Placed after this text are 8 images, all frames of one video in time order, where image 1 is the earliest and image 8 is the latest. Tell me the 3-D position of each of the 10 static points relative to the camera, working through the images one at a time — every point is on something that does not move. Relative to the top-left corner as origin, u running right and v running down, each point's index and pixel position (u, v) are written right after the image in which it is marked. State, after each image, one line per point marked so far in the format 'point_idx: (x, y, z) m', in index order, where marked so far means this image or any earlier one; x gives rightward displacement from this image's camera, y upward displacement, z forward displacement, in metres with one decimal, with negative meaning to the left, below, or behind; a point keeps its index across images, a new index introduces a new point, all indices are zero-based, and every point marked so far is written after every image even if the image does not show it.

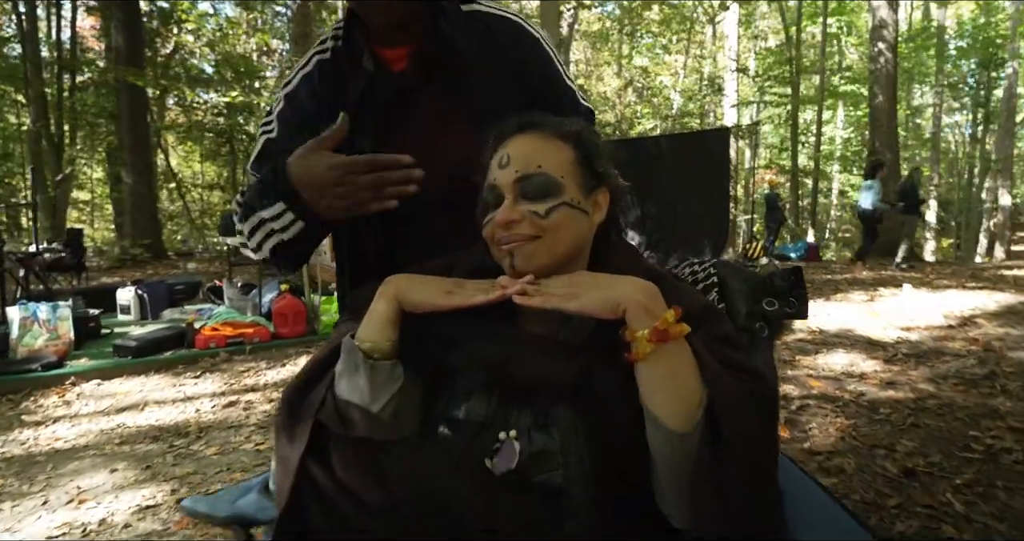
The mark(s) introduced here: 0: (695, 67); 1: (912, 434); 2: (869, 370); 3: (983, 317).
0: (+6.4, +7.1, +19.6) m
1: (+2.3, -0.9, +3.1) m
2: (+2.8, -0.8, +4.4) m
3: (+4.9, -0.5, +5.8) m
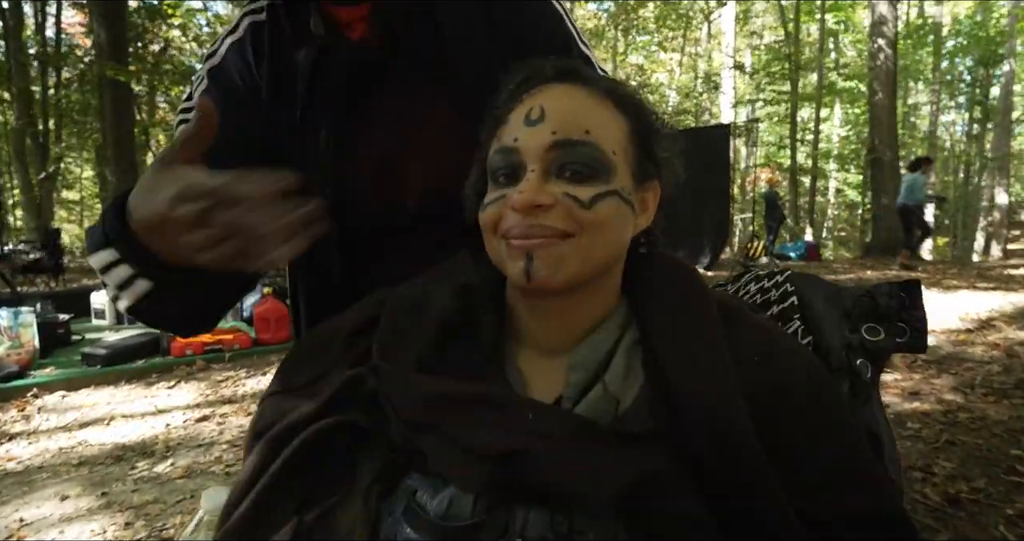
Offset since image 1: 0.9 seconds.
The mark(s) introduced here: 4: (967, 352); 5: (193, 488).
0: (+6.2, +7.1, +19.3) m
1: (+2.2, -0.9, +2.9) m
2: (+2.8, -0.8, +4.1) m
3: (+4.8, -0.5, +5.5) m
4: (+3.8, -0.7, +4.7) m
5: (-1.6, -1.1, +2.8) m
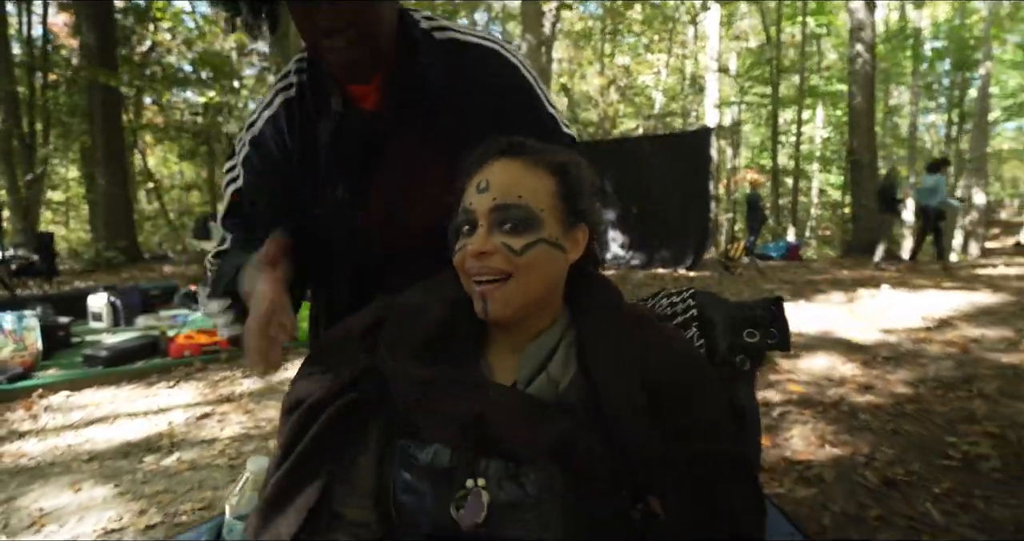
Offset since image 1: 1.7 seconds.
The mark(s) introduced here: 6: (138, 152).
0: (+5.8, +7.1, +19.7) m
1: (+2.1, -1.0, +3.2) m
2: (+2.7, -0.8, +4.5) m
3: (+4.7, -0.5, +5.9) m
4: (+3.7, -0.7, +5.0) m
5: (-1.7, -1.1, +3.1) m
6: (-10.2, +3.2, +15.3) m
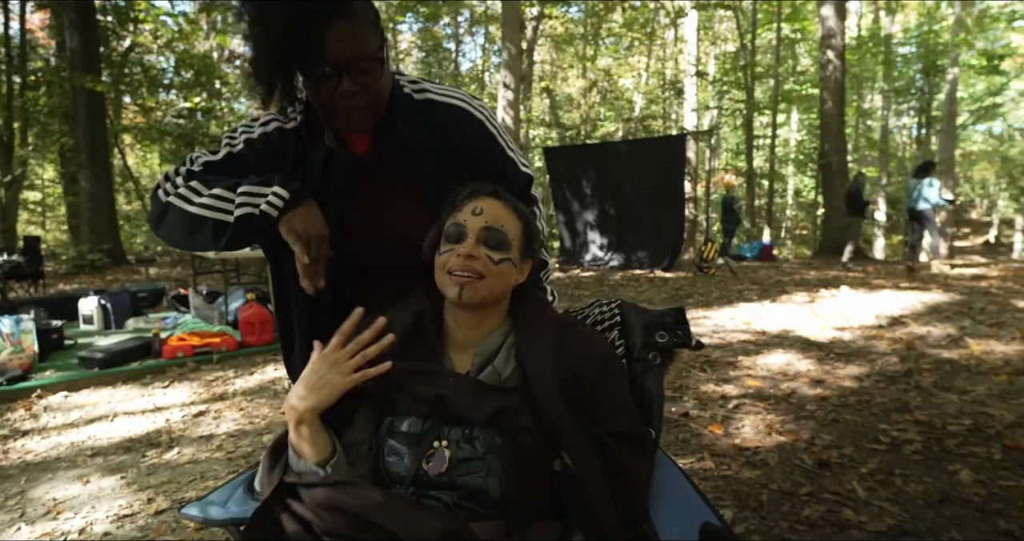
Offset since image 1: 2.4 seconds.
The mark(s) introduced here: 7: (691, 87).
0: (+5.1, +7.1, +20.1) m
1: (+2.0, -1.0, +3.5) m
2: (+2.5, -0.8, +4.8) m
3: (+4.5, -0.5, +6.3) m
4: (+3.5, -0.7, +5.4) m
5: (-1.8, -1.2, +3.3) m
6: (-10.7, +3.2, +15.3) m
7: (+5.0, +5.2, +15.9) m
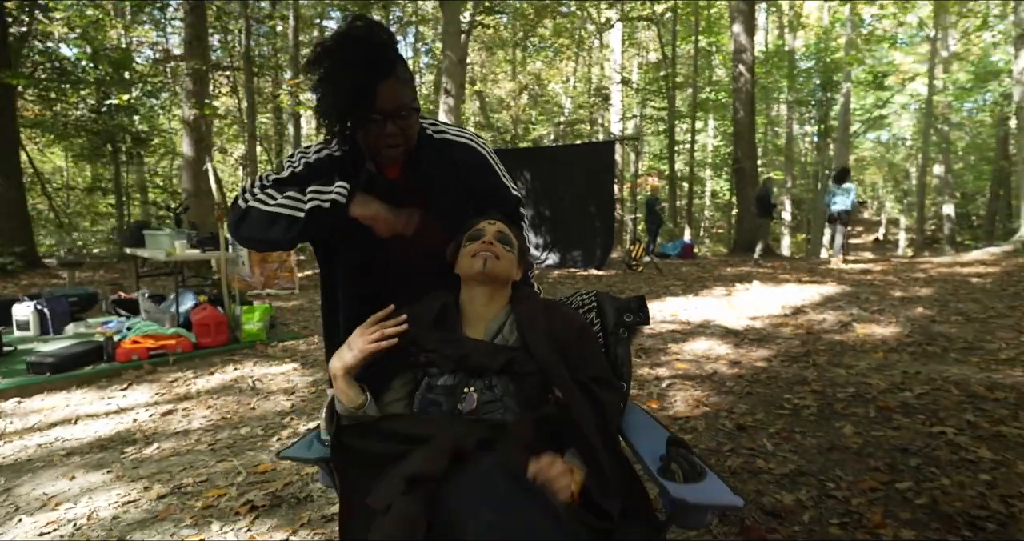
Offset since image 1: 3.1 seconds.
0: (+2.7, +7.2, +21.1) m
1: (+1.8, -1.0, +4.2) m
2: (+2.1, -0.8, +5.6) m
3: (+3.8, -0.5, +7.3) m
4: (+3.0, -0.7, +6.3) m
5: (-2.0, -1.2, +3.5) m
6: (-12.3, +3.1, +14.3) m
7: (+3.1, +5.3, +16.8) m
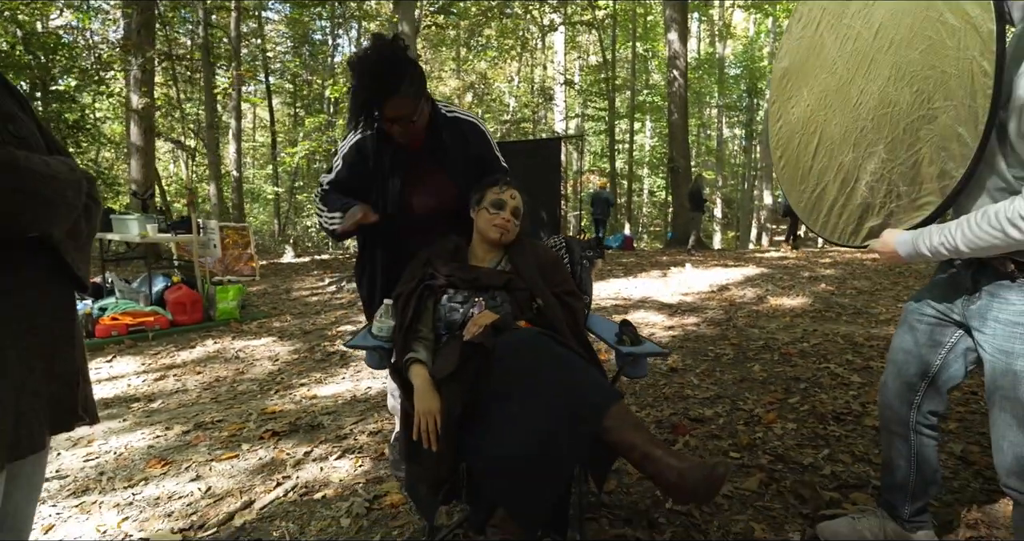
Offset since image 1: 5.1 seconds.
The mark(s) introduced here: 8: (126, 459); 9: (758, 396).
0: (+0.7, +7.5, +21.9) m
1: (+1.5, -0.7, +5.0) m
2: (+1.7, -0.6, +6.4) m
3: (+3.2, -0.2, +8.3) m
4: (+2.5, -0.4, +7.2) m
5: (-2.2, -1.0, +4.0) m
6: (-13.6, +3.2, +13.6) m
7: (+1.5, +5.6, +17.7) m
8: (-2.1, -1.0, +3.1) m
9: (+1.7, -0.9, +3.8) m
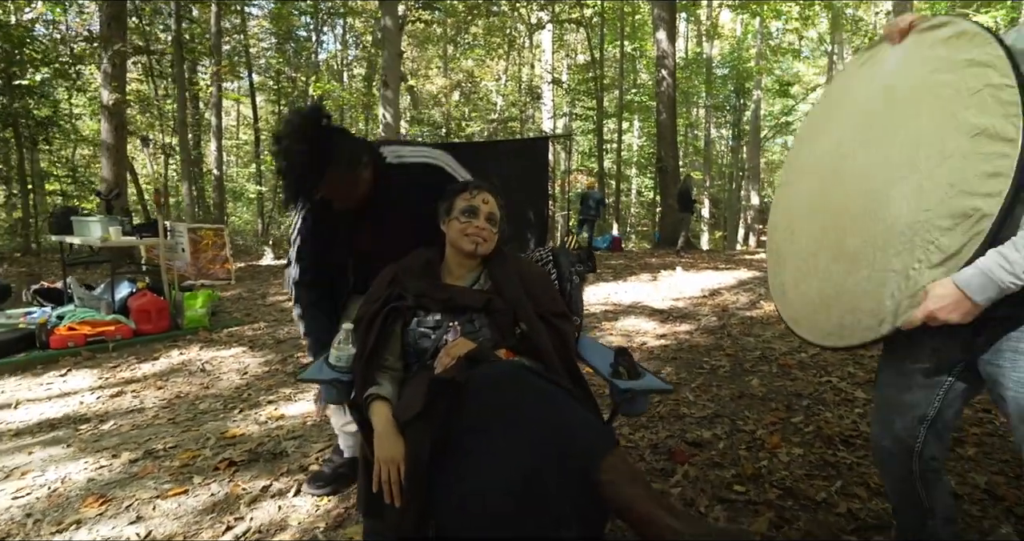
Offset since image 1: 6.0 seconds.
0: (+0.2, +7.4, +21.6) m
1: (+1.4, -0.8, +4.8) m
2: (+1.5, -0.6, +6.1) m
3: (+3.0, -0.3, +8.1) m
4: (+2.3, -0.5, +7.0) m
5: (-2.3, -1.1, +3.6) m
6: (-13.9, +3.2, +13.0) m
7: (+1.1, +5.5, +17.4) m
8: (-2.2, -1.1, +2.8) m
9: (+1.6, -0.9, +3.6) m
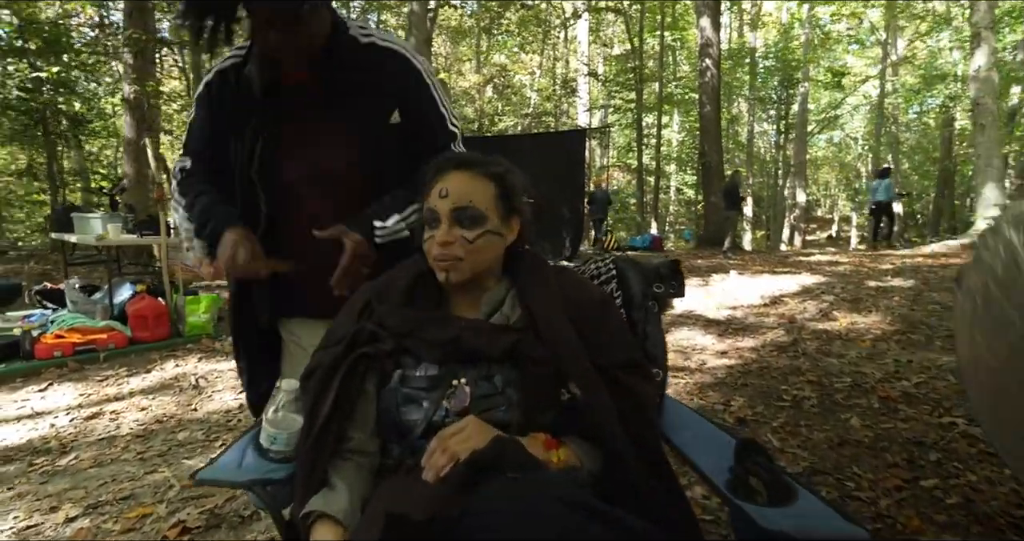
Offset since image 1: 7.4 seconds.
0: (+1.5, +7.4, +20.7) m
1: (+1.6, -0.8, +3.9) m
2: (+1.8, -0.7, +5.3) m
3: (+3.5, -0.3, +7.1) m
4: (+2.7, -0.5, +6.1) m
5: (-2.1, -1.1, +3.0) m
6: (-13.1, +3.2, +13.0) m
7: (+2.2, +5.5, +16.6) m
8: (-2.1, -1.1, +2.1) m
9: (+1.7, -1.0, +2.7) m
